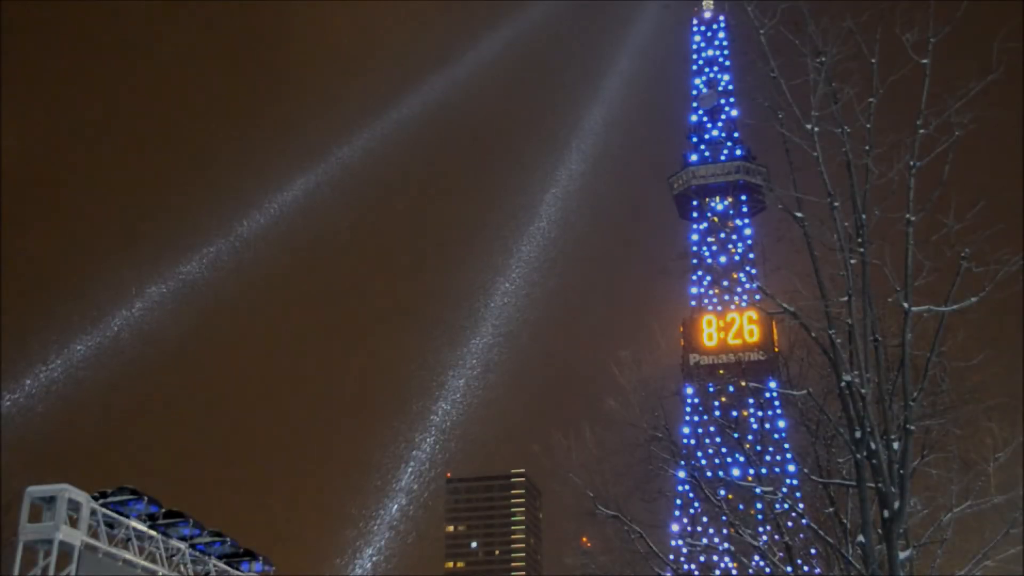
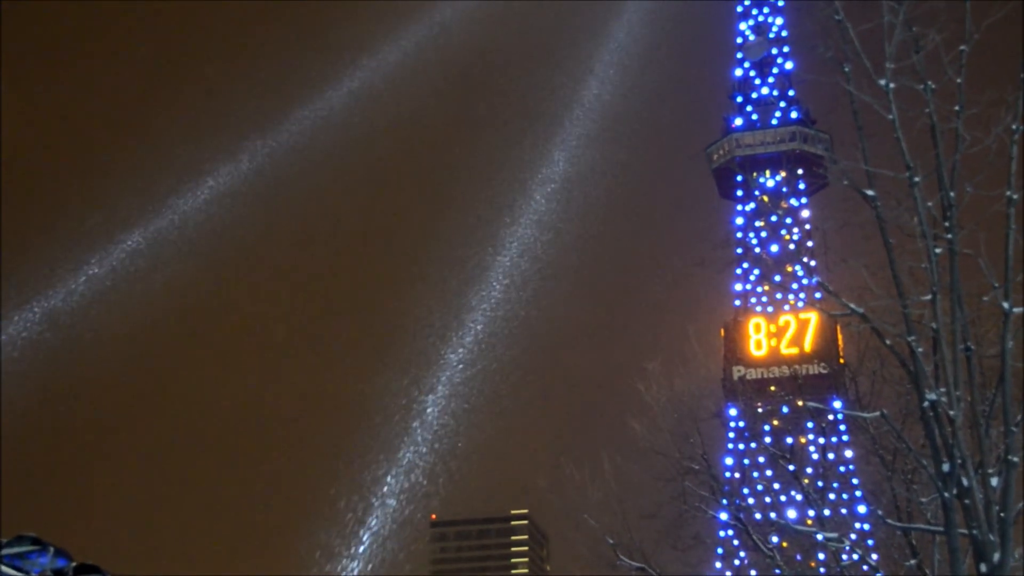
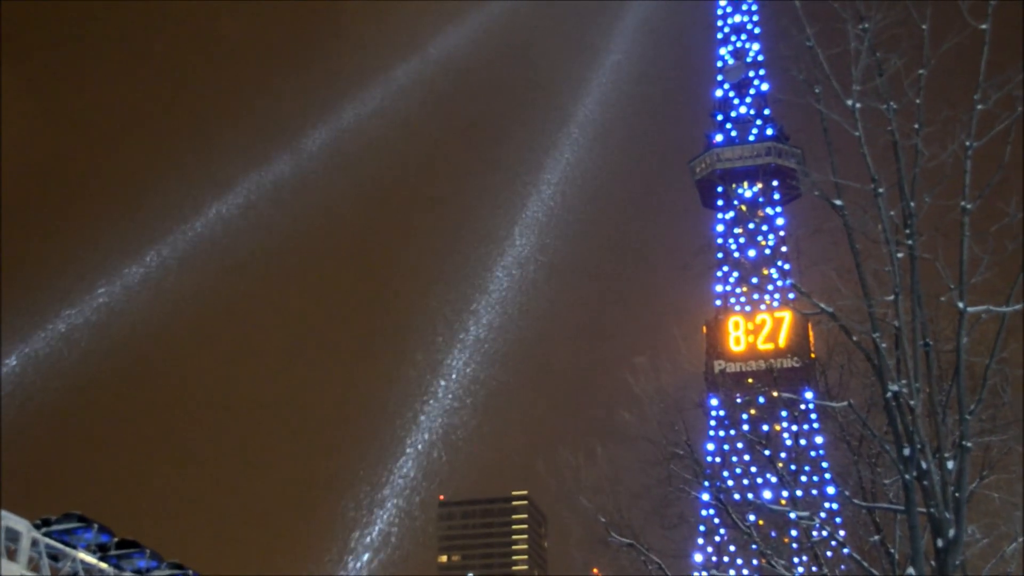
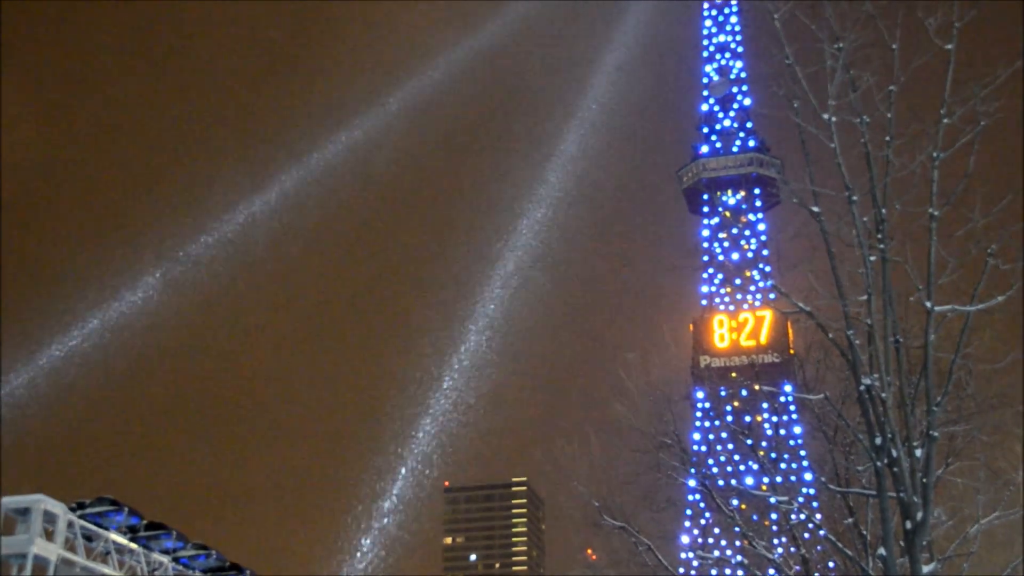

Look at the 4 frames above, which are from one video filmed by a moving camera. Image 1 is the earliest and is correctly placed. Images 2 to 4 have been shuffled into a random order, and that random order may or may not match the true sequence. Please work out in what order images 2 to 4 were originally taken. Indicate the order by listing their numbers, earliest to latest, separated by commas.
4, 3, 2
